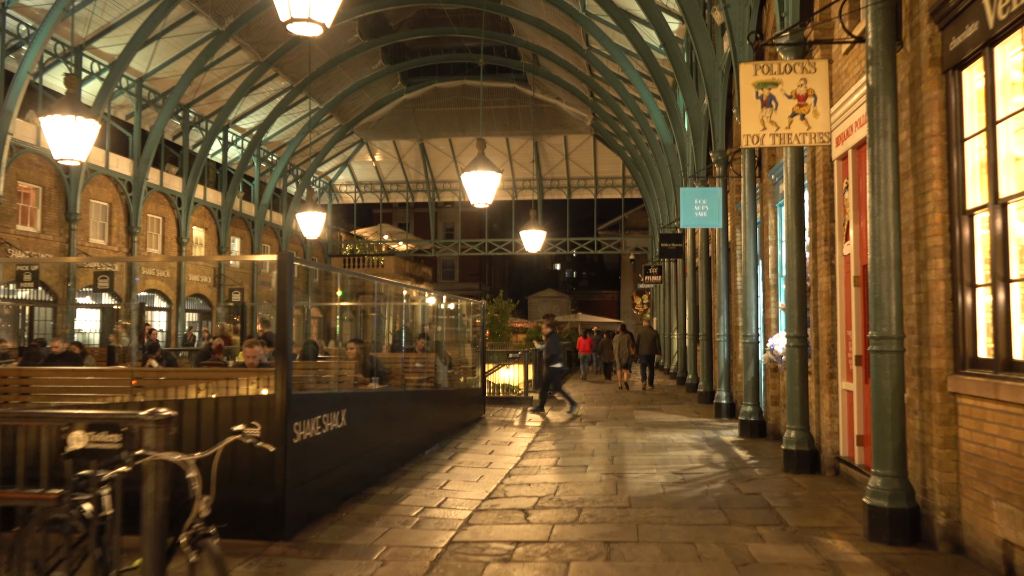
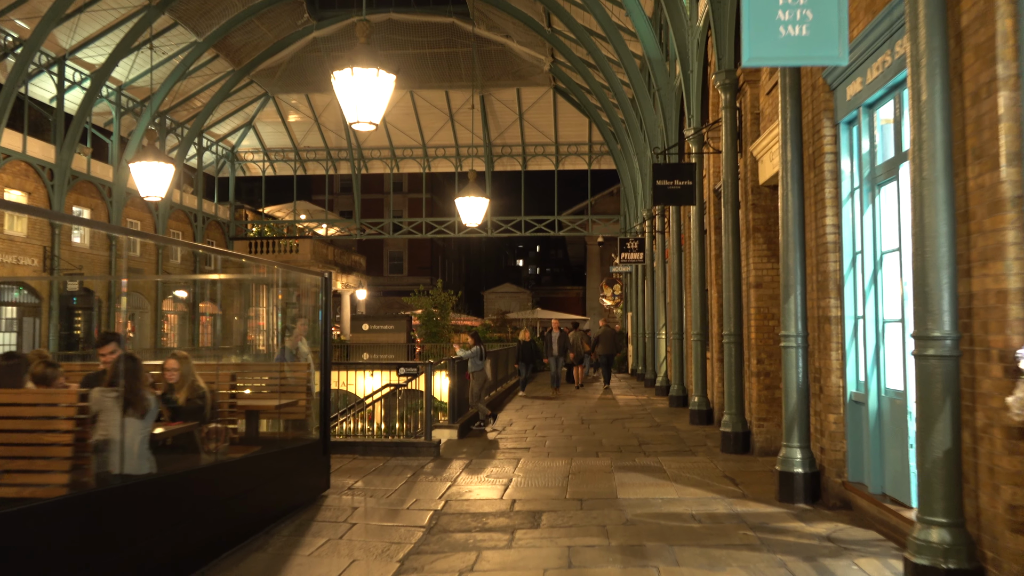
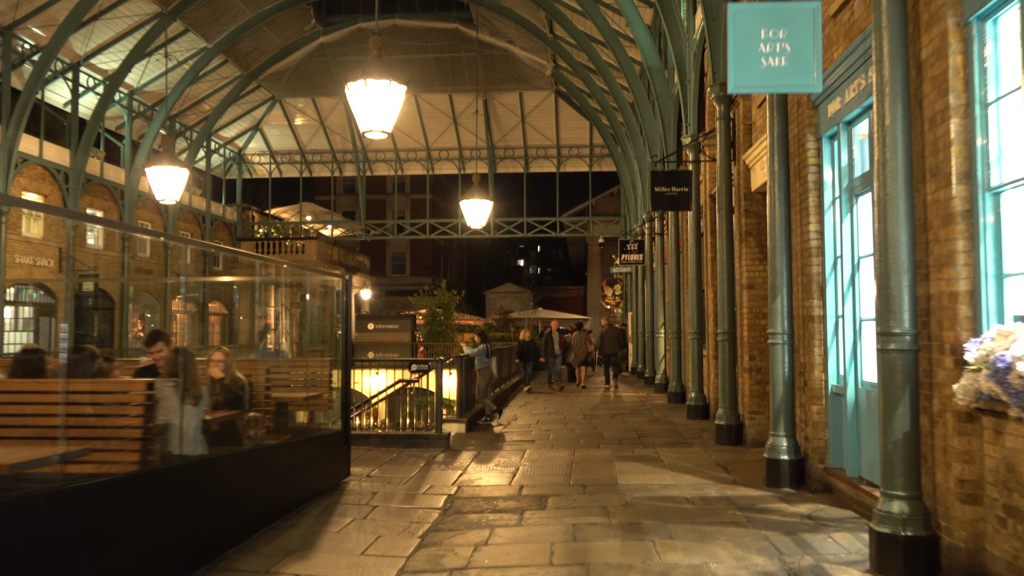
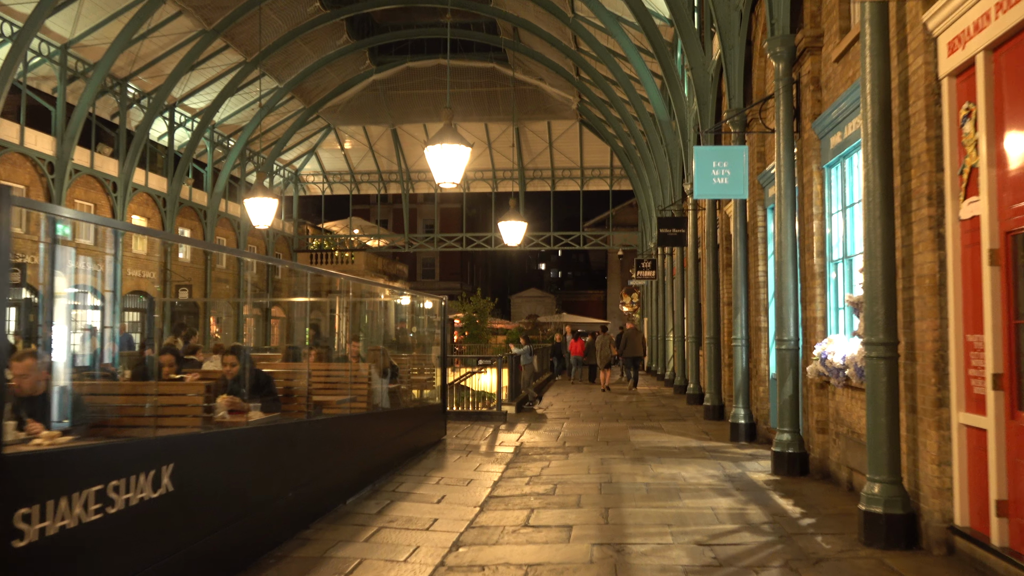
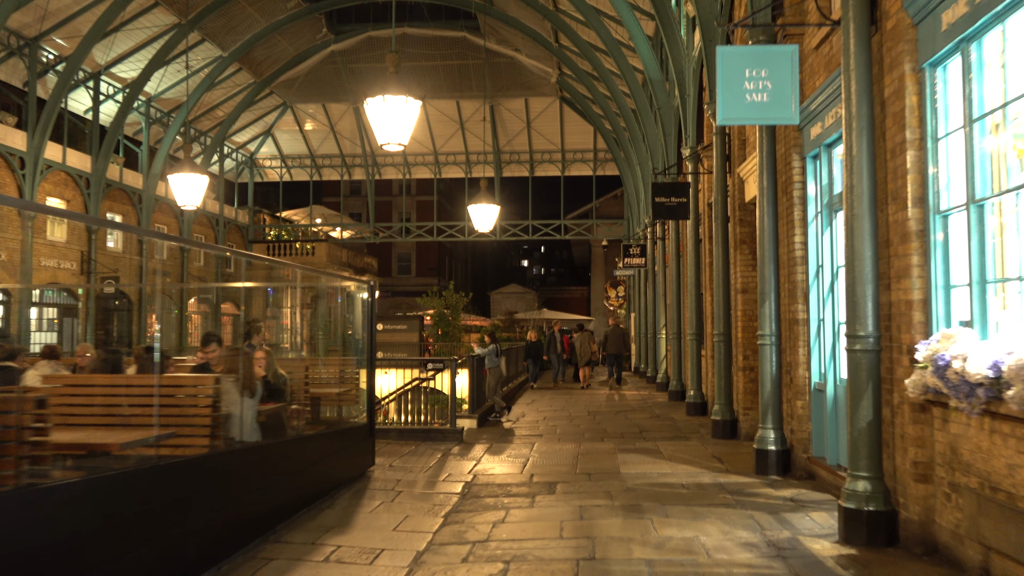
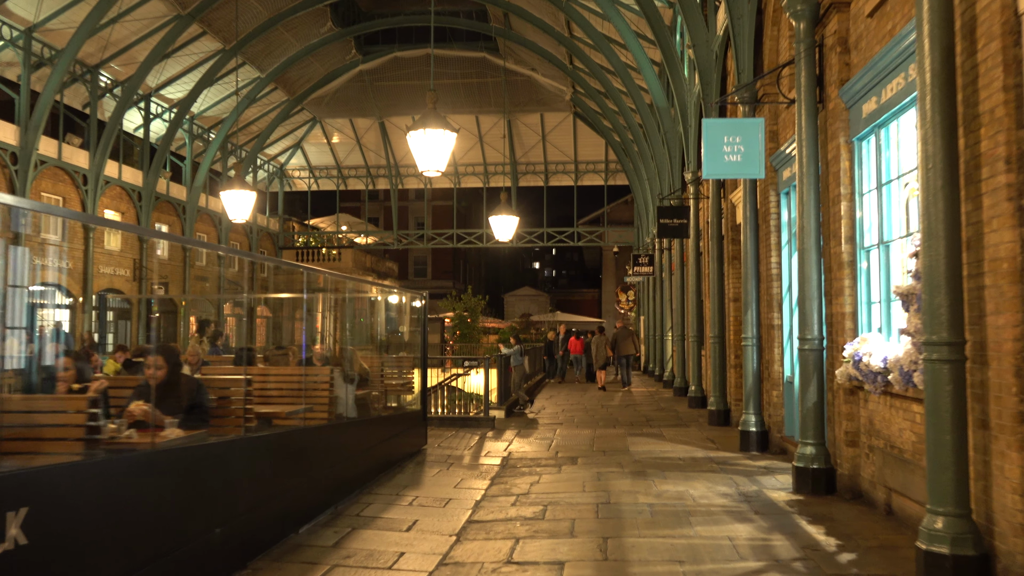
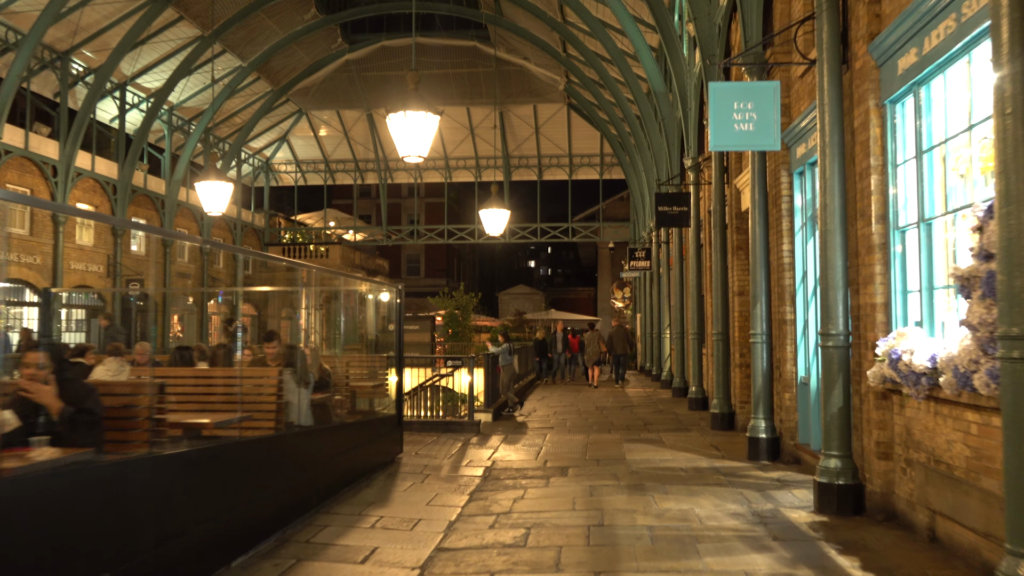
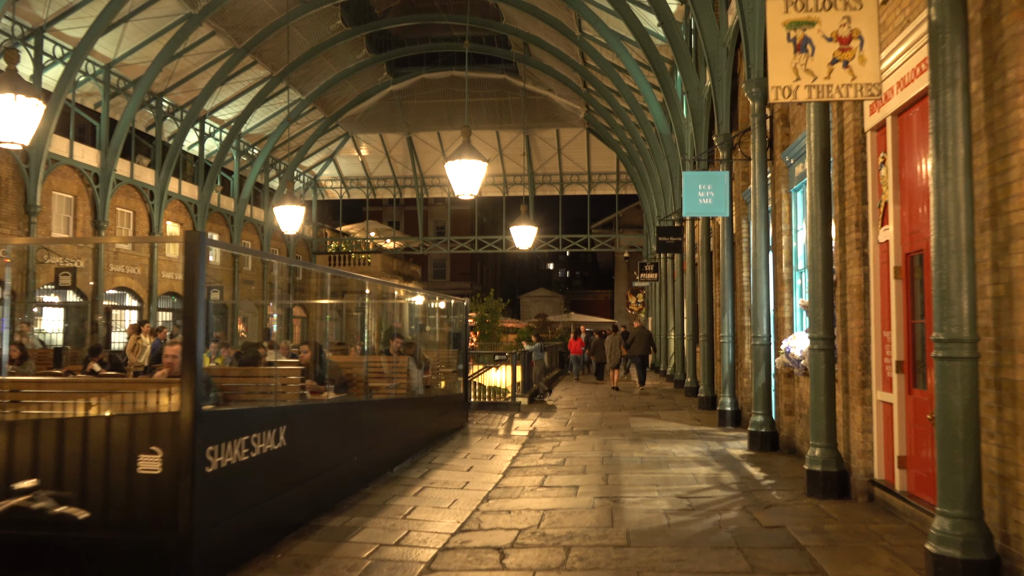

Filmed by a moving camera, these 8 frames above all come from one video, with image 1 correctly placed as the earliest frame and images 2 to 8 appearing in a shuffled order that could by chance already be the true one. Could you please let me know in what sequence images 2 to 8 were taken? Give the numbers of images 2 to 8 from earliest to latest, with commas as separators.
8, 4, 6, 7, 5, 3, 2
